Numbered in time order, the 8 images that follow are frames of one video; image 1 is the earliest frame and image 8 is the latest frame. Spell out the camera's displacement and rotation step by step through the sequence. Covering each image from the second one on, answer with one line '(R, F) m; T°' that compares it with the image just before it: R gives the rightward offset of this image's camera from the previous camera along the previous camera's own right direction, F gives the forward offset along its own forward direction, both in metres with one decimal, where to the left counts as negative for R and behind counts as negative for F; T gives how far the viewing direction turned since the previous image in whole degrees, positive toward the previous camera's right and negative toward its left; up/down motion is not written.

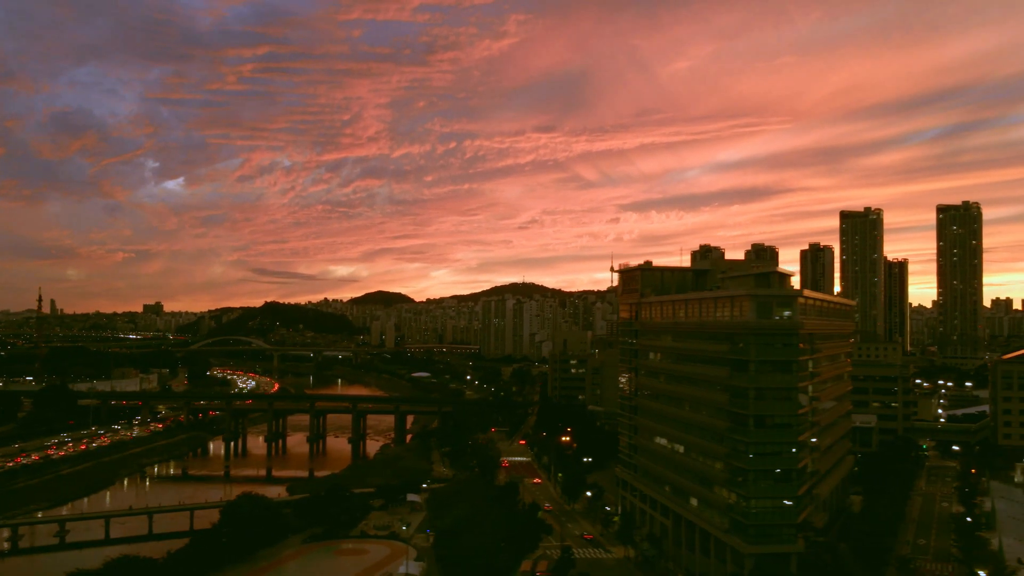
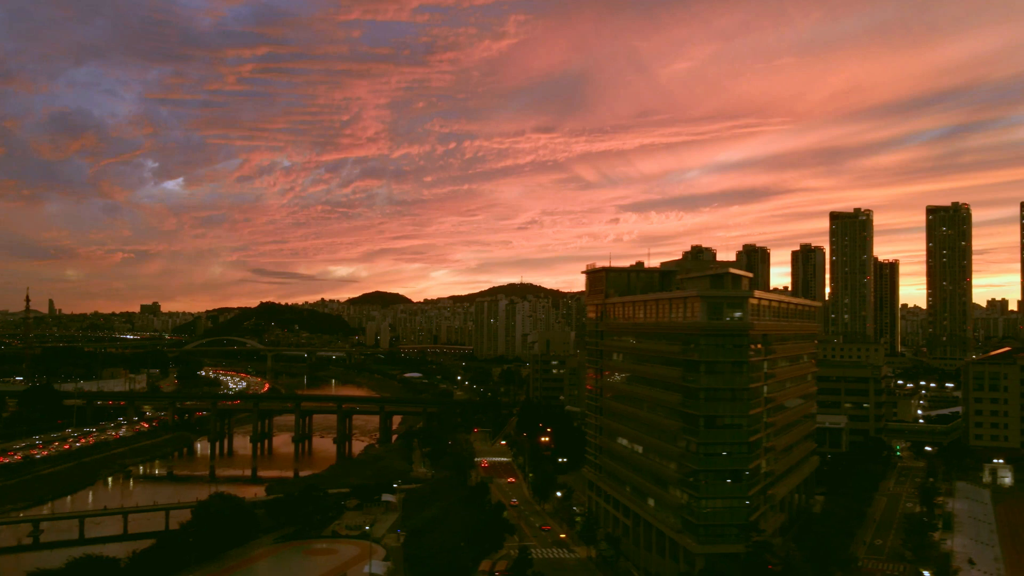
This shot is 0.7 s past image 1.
(+2.0, -0.1) m; 0°
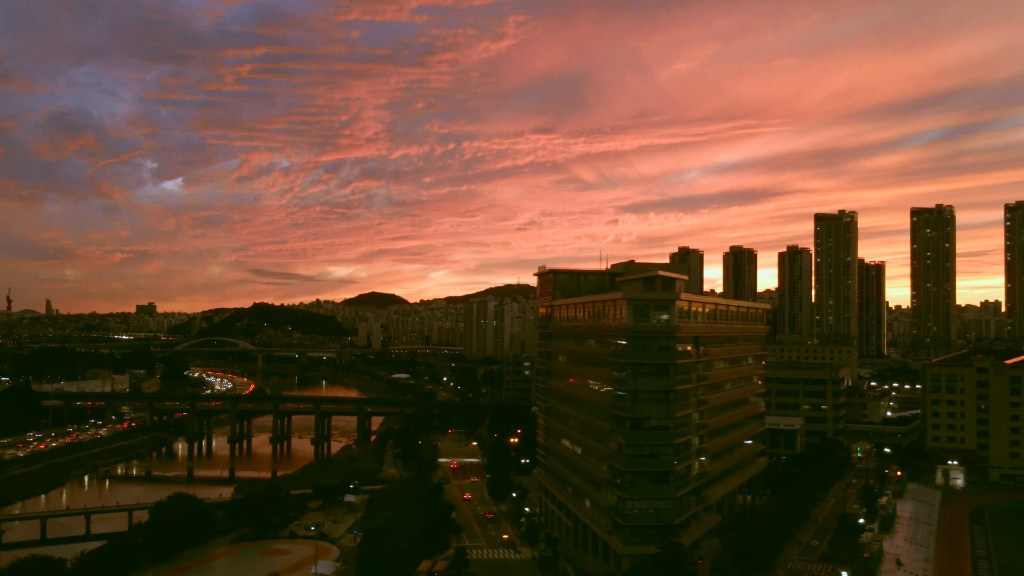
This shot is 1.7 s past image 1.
(+2.9, -0.2) m; 0°
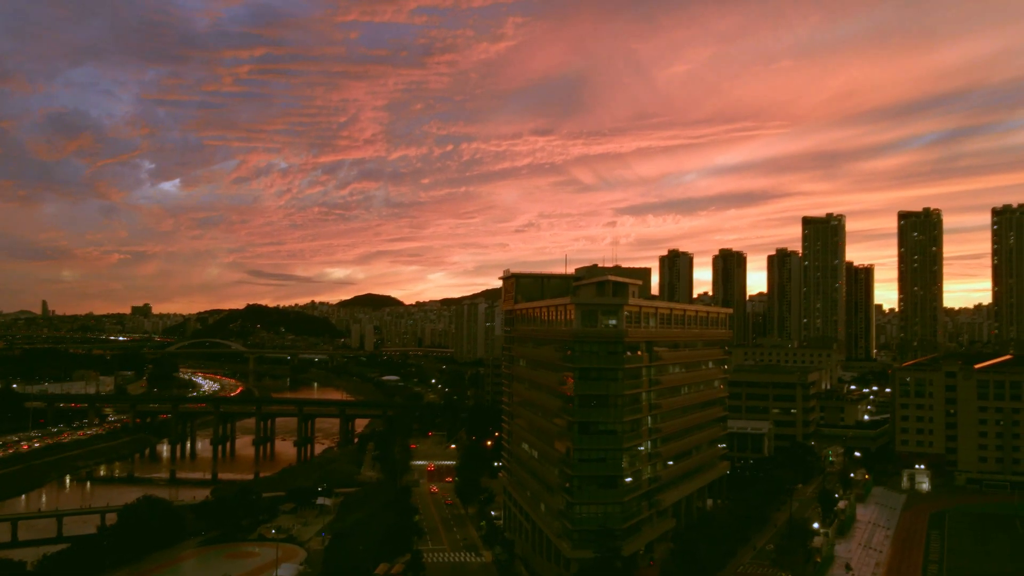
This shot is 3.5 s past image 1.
(+2.0, -0.1) m; 0°
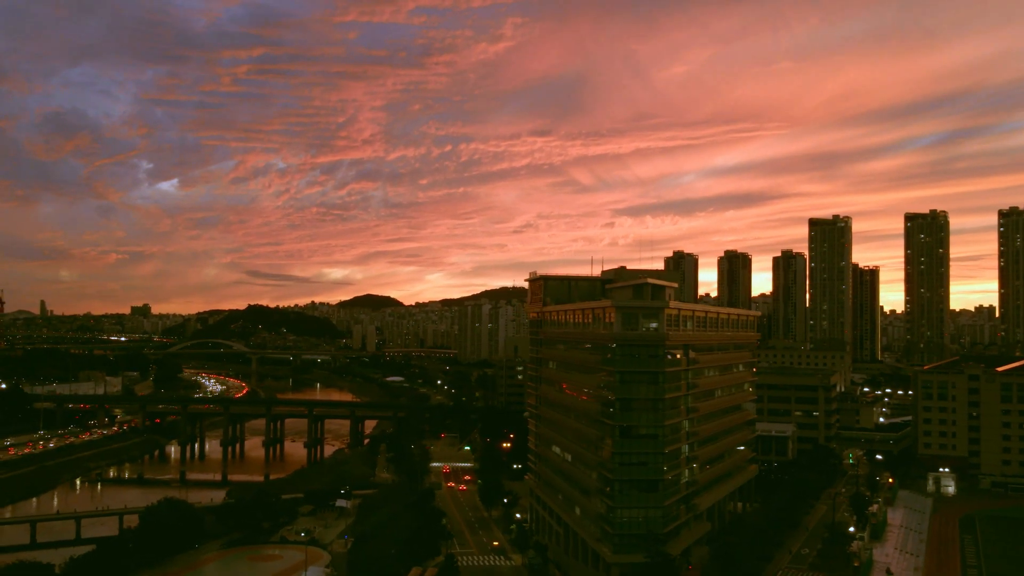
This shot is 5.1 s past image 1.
(-1.8, +0.2) m; 0°
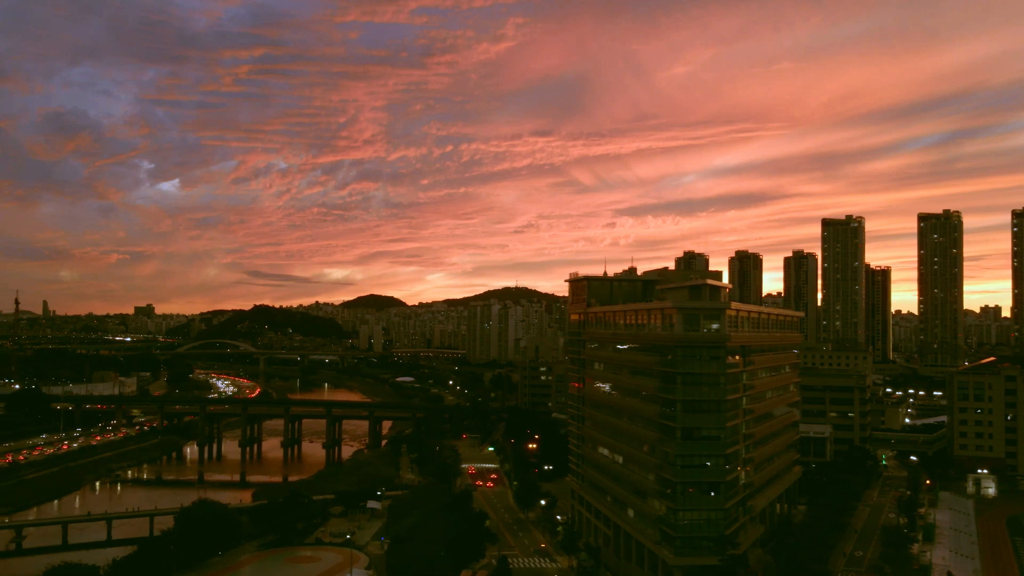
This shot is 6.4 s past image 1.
(-2.4, +0.2) m; 0°
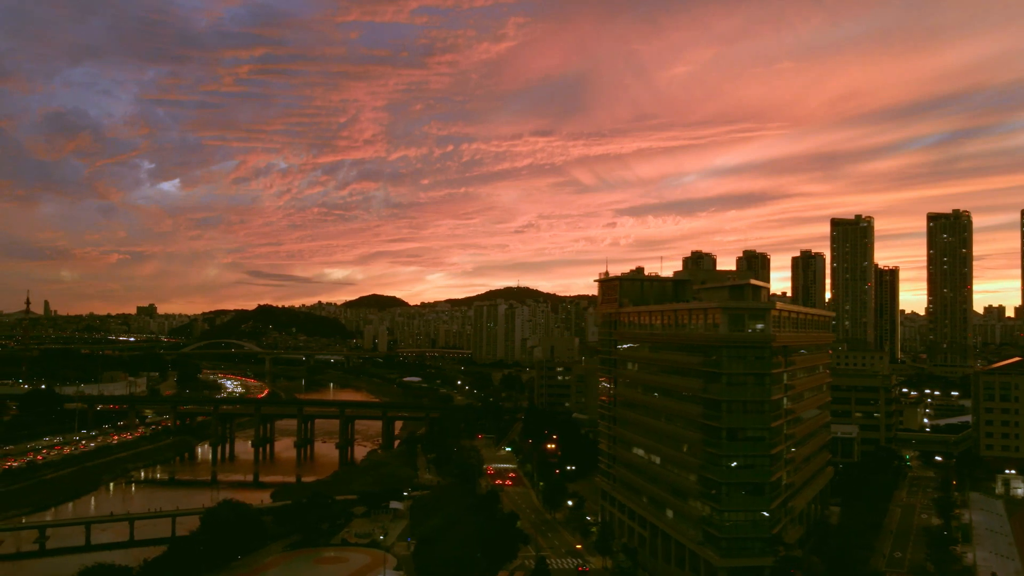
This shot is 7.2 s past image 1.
(-1.8, +0.1) m; 0°
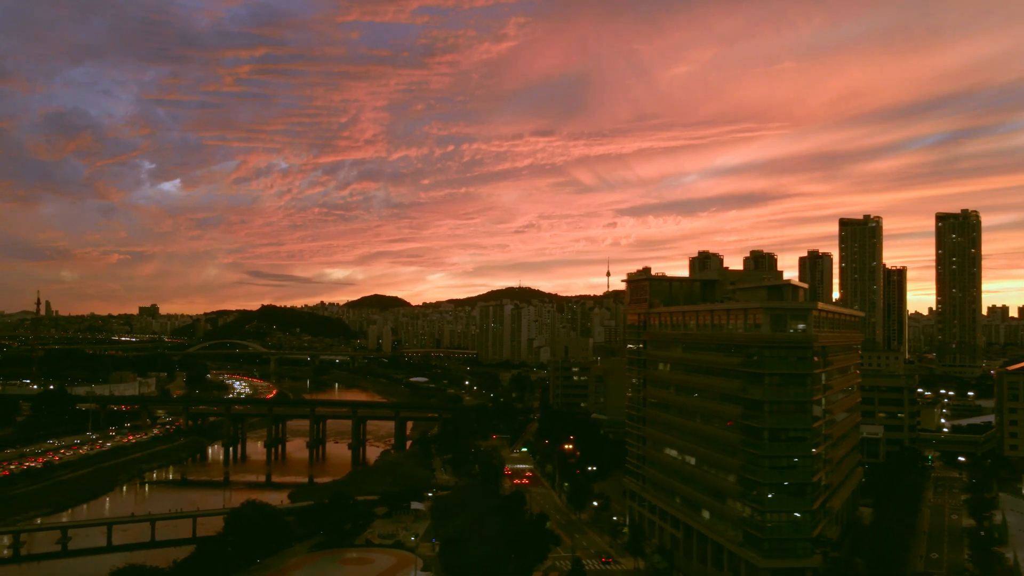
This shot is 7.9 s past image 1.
(-1.6, +0.1) m; 0°
